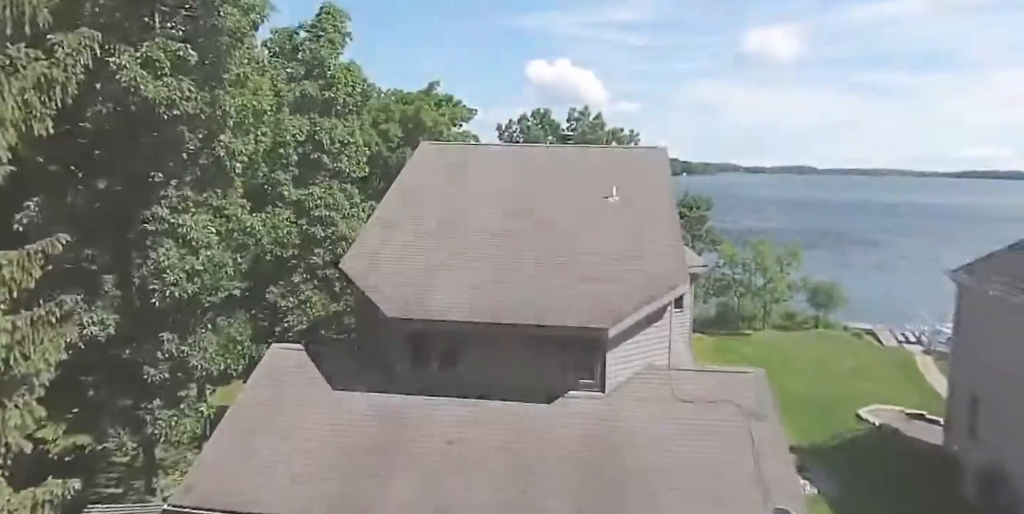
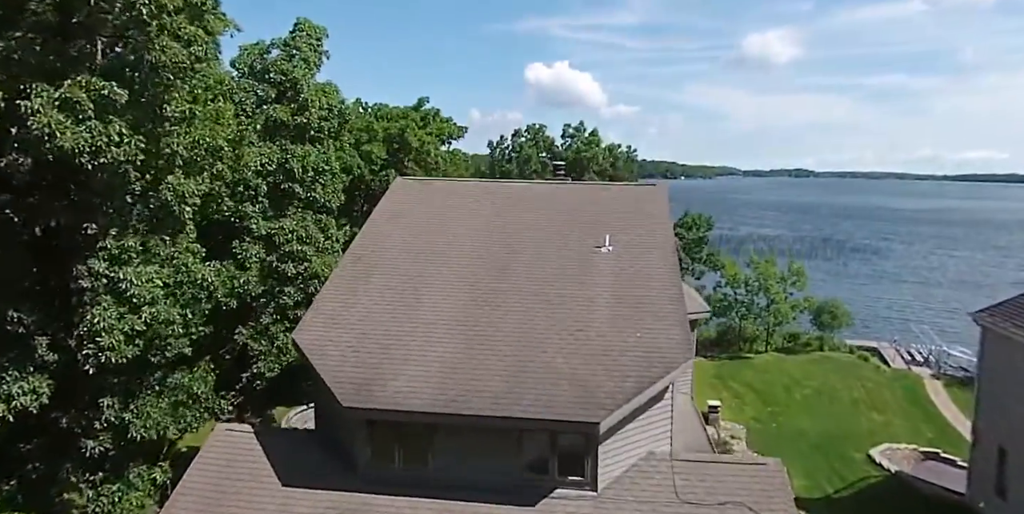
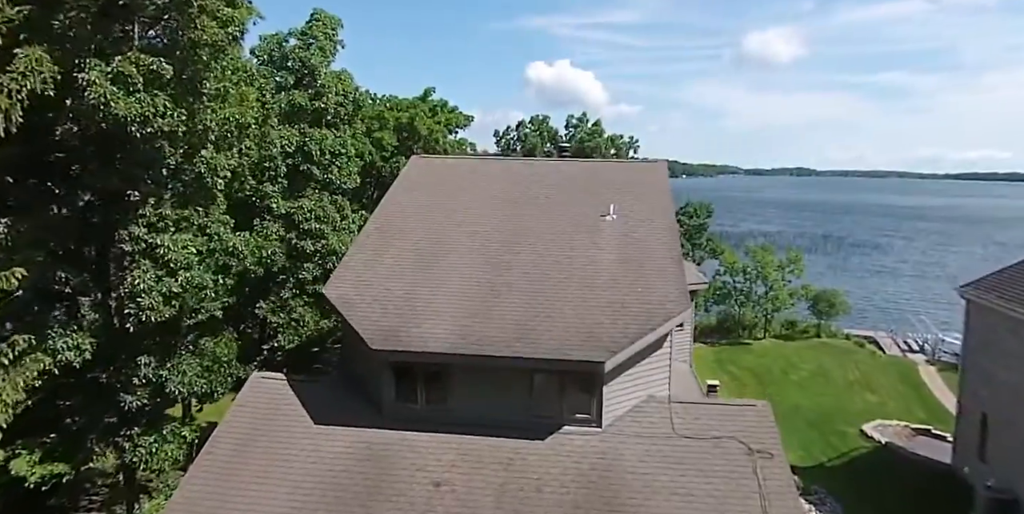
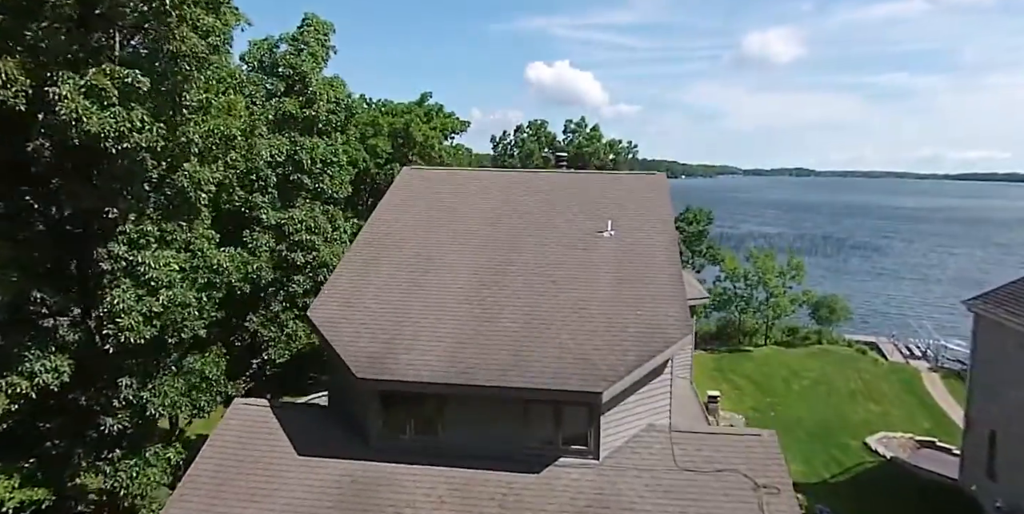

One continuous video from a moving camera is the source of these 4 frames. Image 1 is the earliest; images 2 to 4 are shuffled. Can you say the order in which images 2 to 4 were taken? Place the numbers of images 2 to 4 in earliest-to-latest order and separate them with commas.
3, 4, 2
